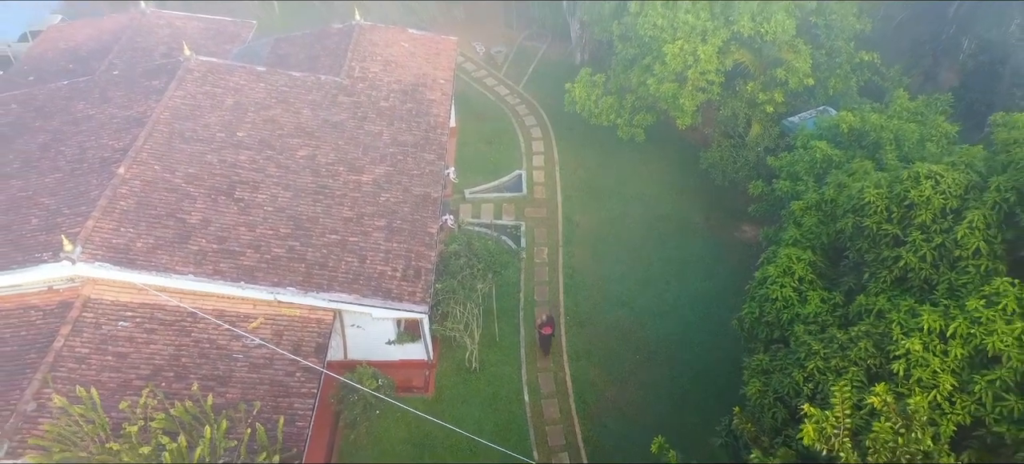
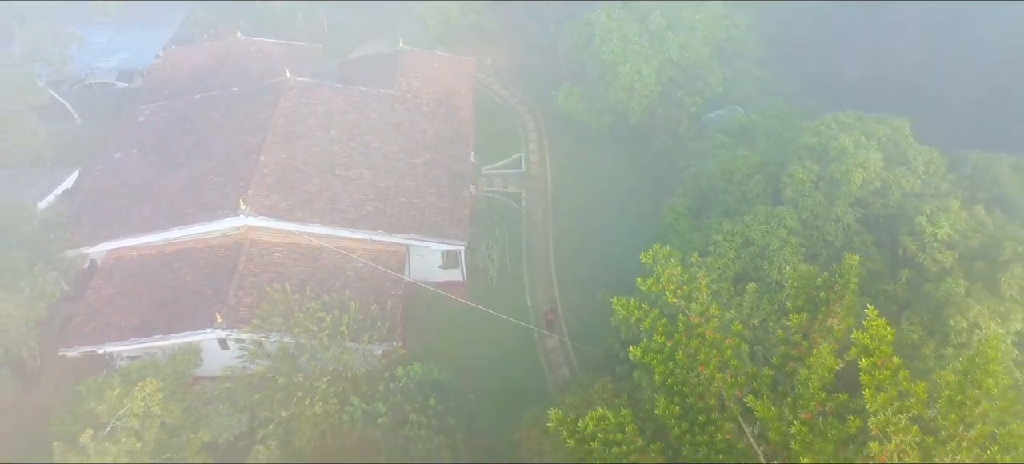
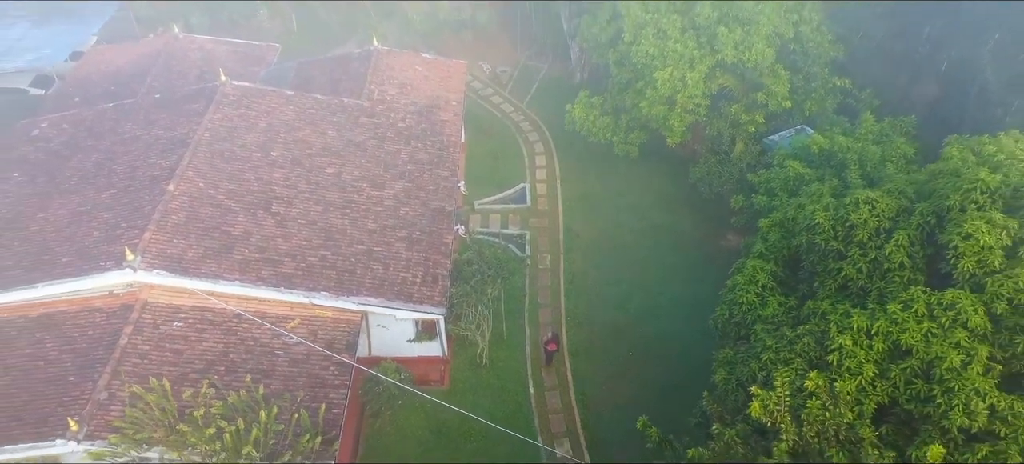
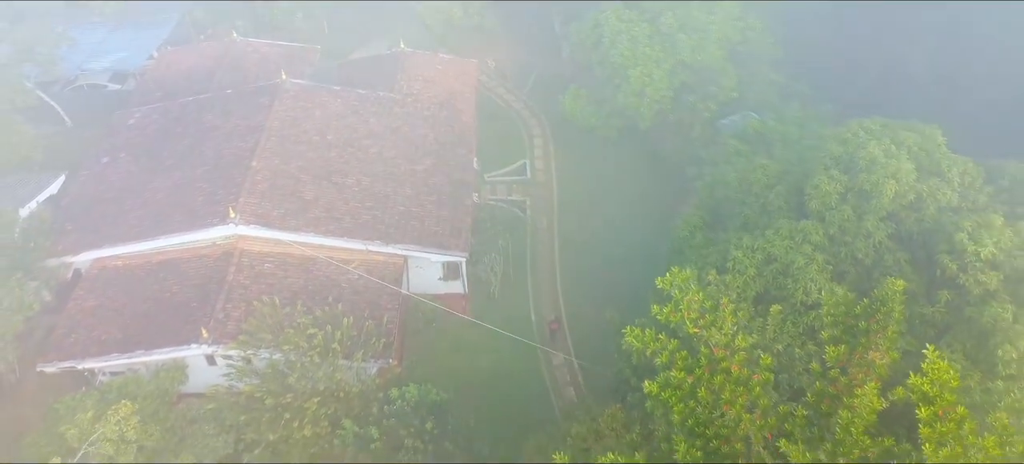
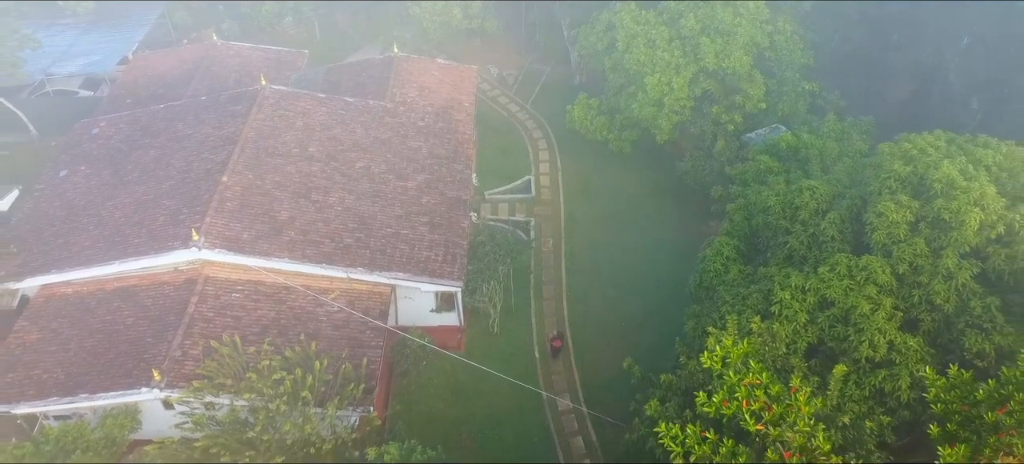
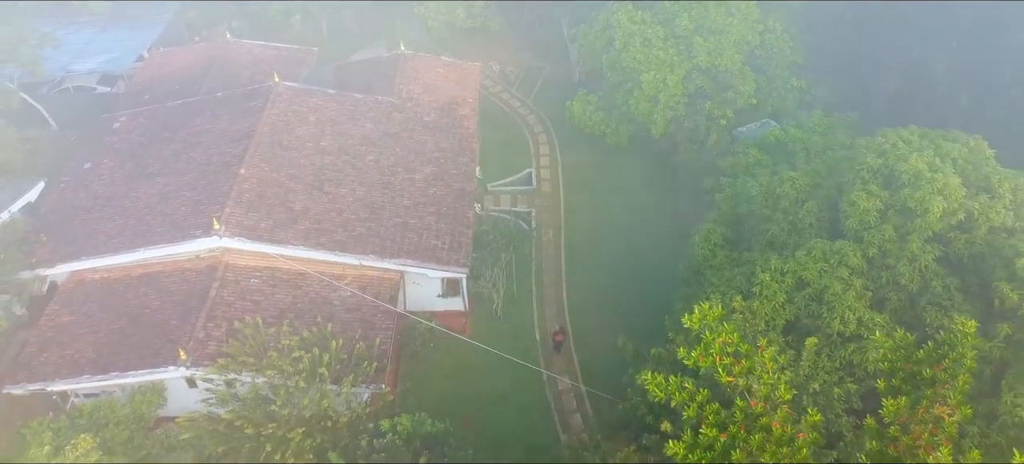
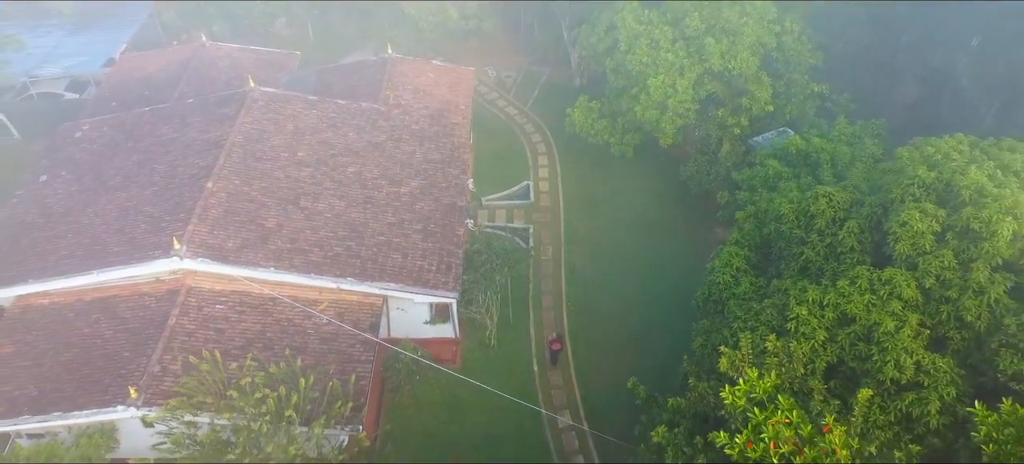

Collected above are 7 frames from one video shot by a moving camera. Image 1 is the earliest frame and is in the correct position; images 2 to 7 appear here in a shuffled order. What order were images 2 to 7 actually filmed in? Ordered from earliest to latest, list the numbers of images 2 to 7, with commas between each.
3, 7, 5, 6, 4, 2
